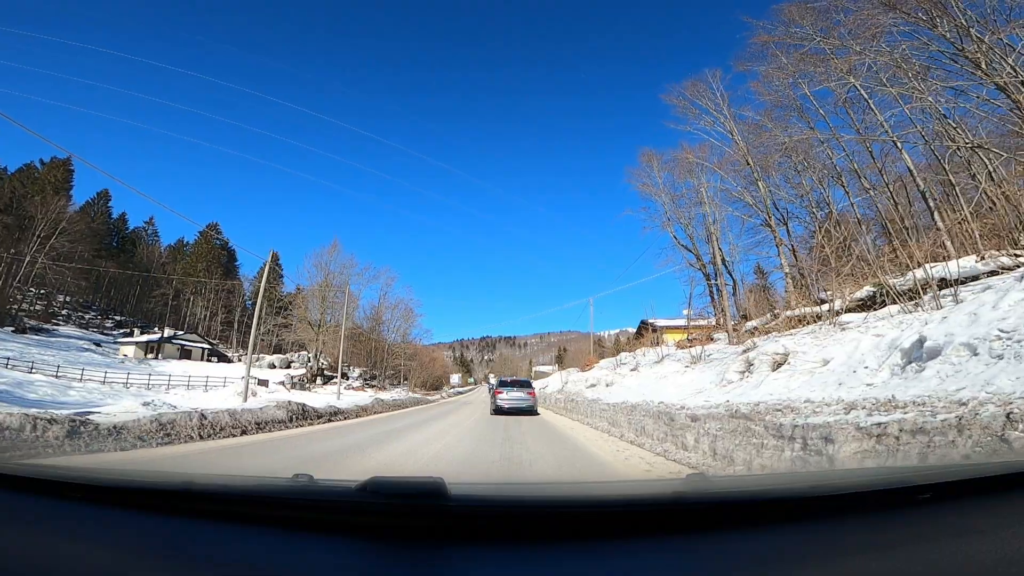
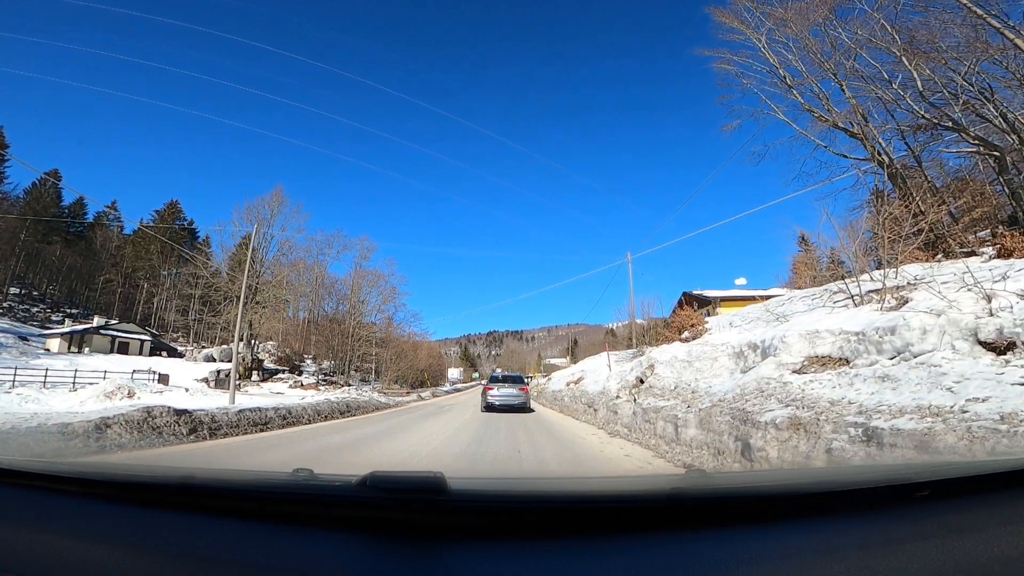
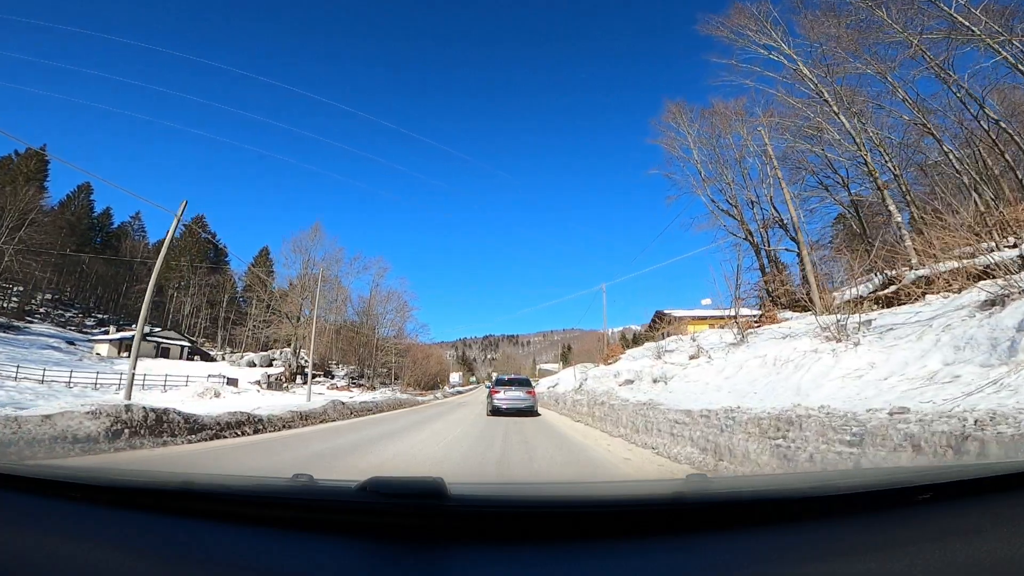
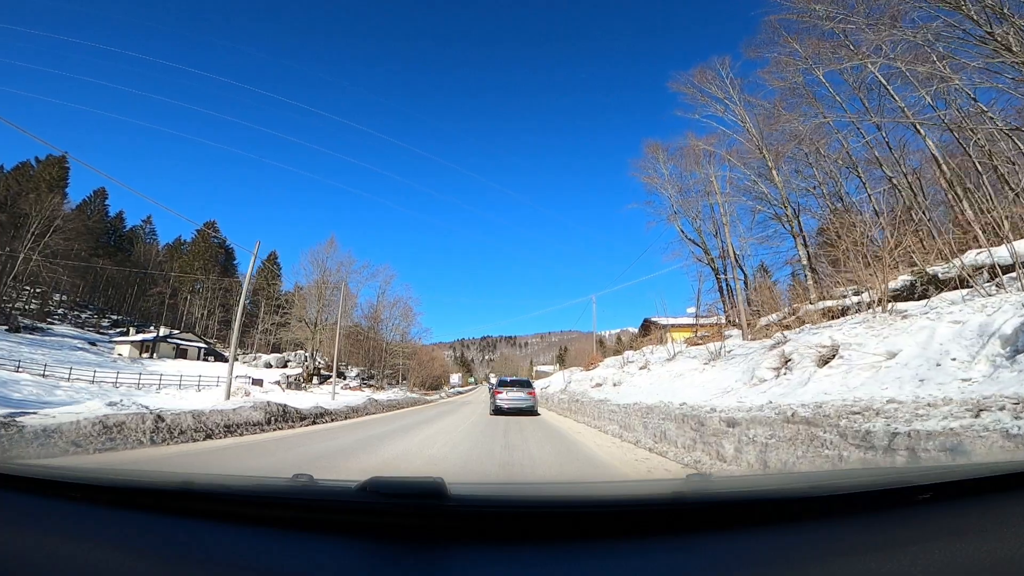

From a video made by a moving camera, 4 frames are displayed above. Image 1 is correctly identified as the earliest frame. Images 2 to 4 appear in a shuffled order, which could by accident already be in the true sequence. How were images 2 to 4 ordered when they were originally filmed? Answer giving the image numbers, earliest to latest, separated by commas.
4, 3, 2
